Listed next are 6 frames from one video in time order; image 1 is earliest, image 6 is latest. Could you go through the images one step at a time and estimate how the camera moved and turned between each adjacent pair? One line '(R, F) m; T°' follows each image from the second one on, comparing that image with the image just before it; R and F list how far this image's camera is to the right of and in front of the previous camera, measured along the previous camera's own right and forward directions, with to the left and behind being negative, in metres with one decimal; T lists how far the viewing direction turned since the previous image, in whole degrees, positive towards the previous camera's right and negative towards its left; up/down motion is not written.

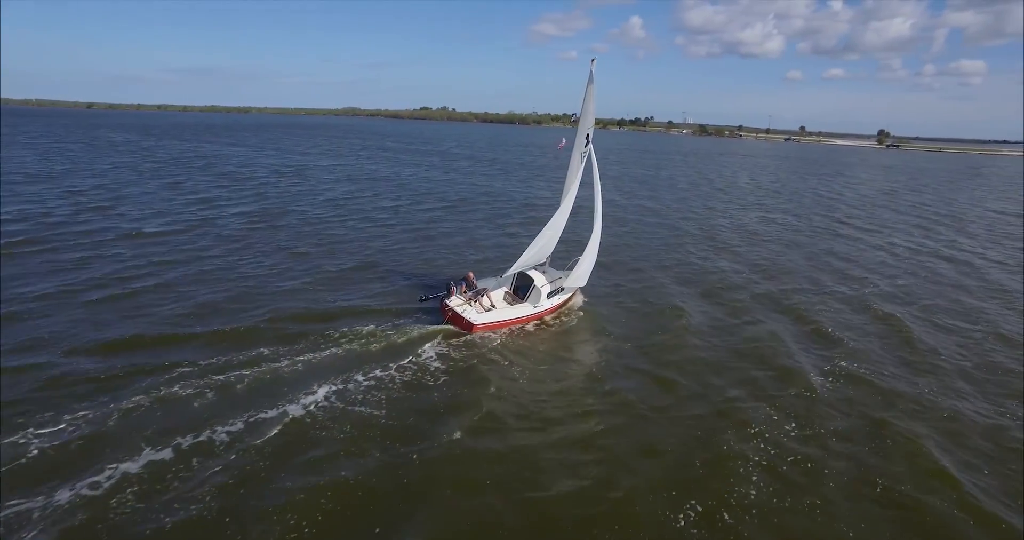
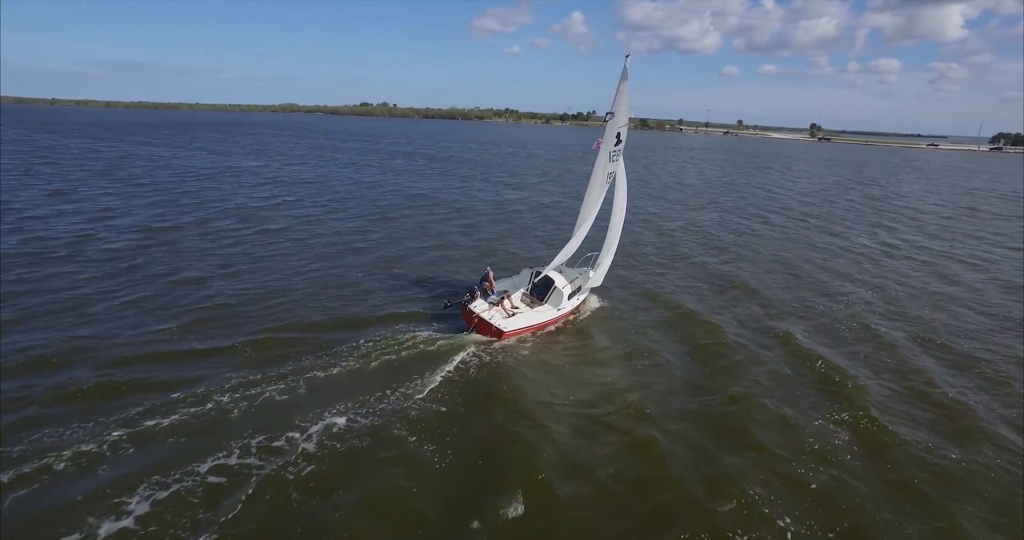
(-0.9, +3.4) m; +5°
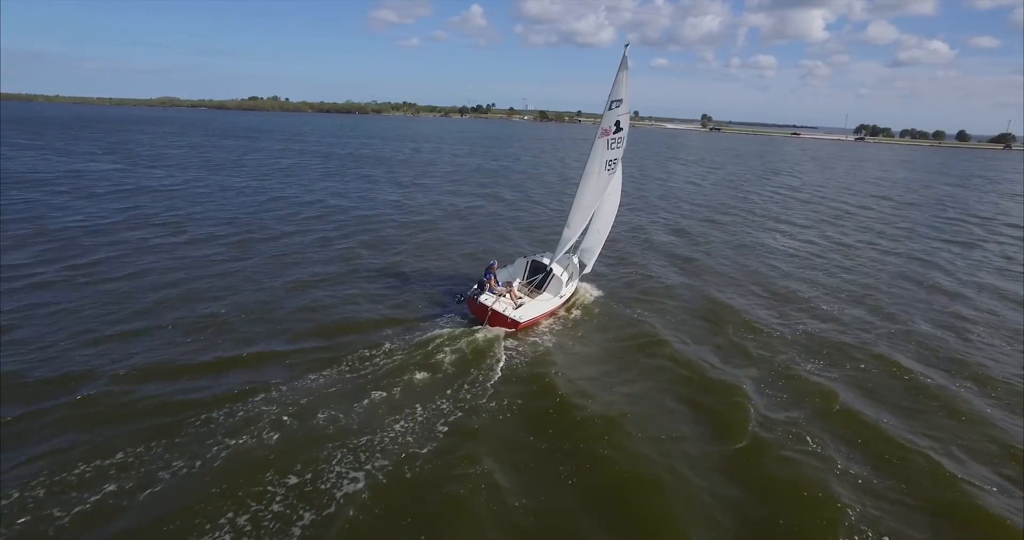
(-1.5, +4.7) m; +9°
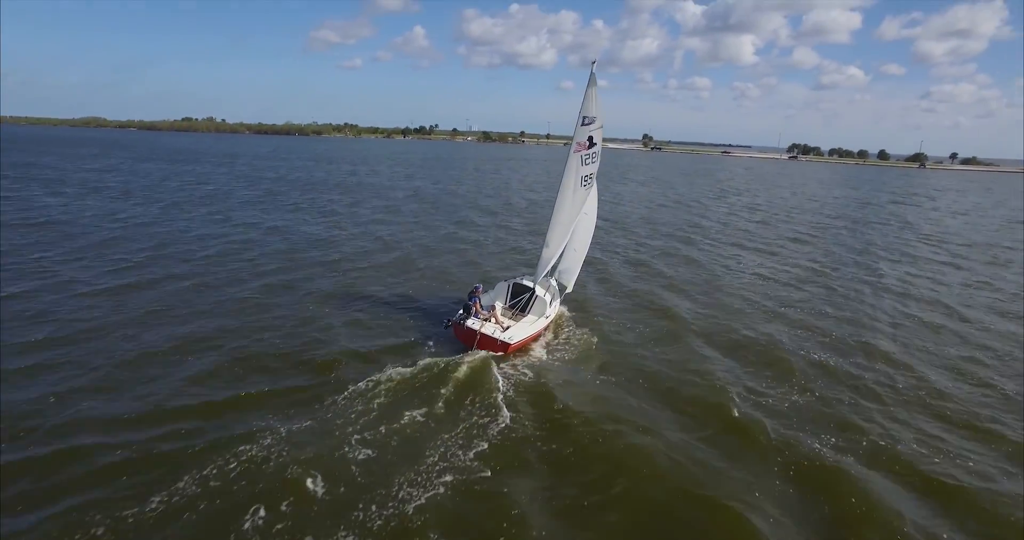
(-0.5, +3.5) m; +5°
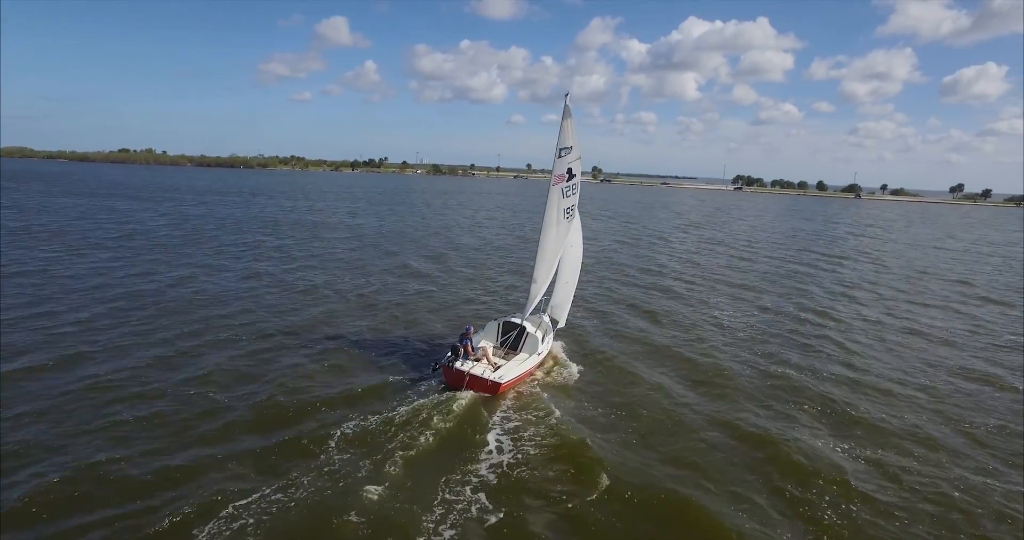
(-0.7, +4.6) m; +4°
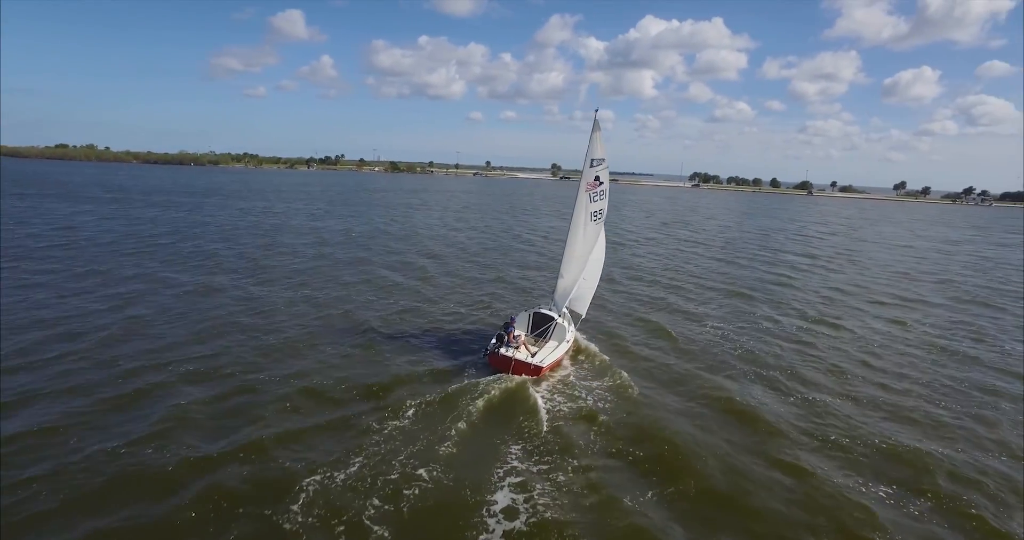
(-2.0, +2.0) m; +4°
